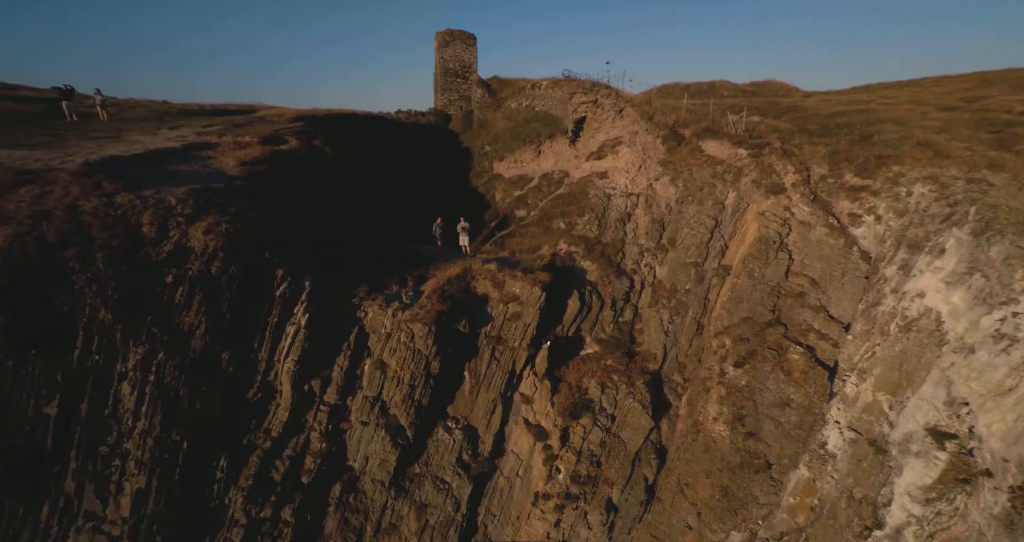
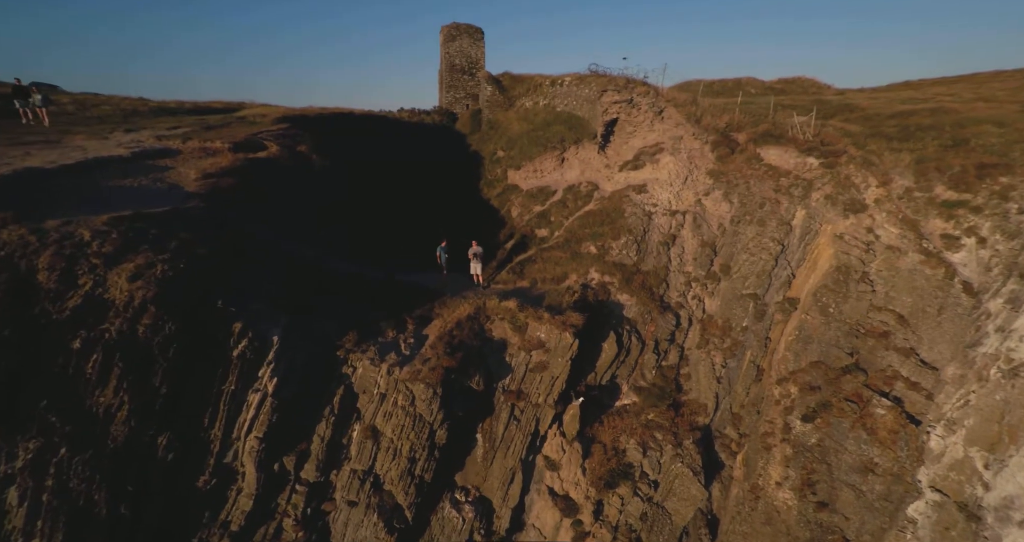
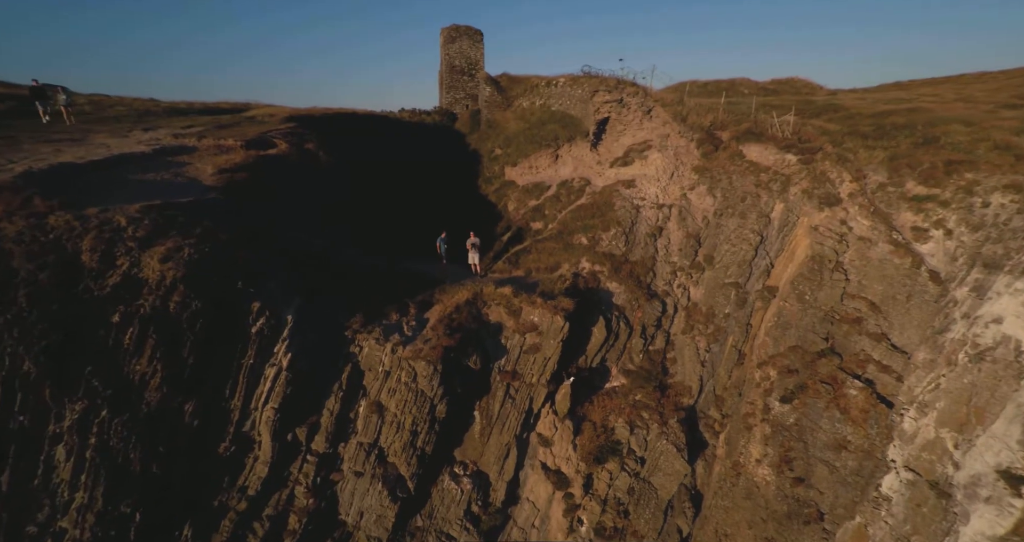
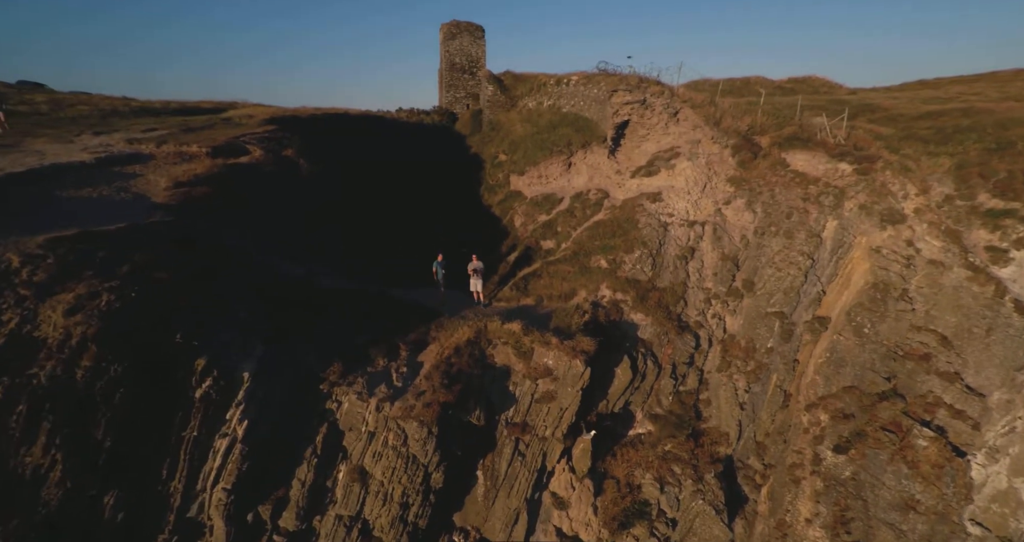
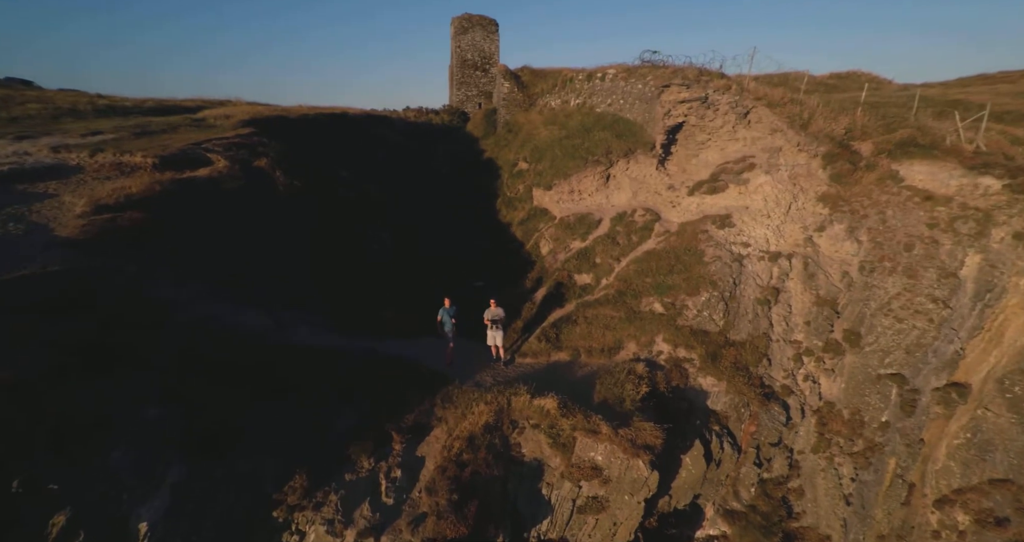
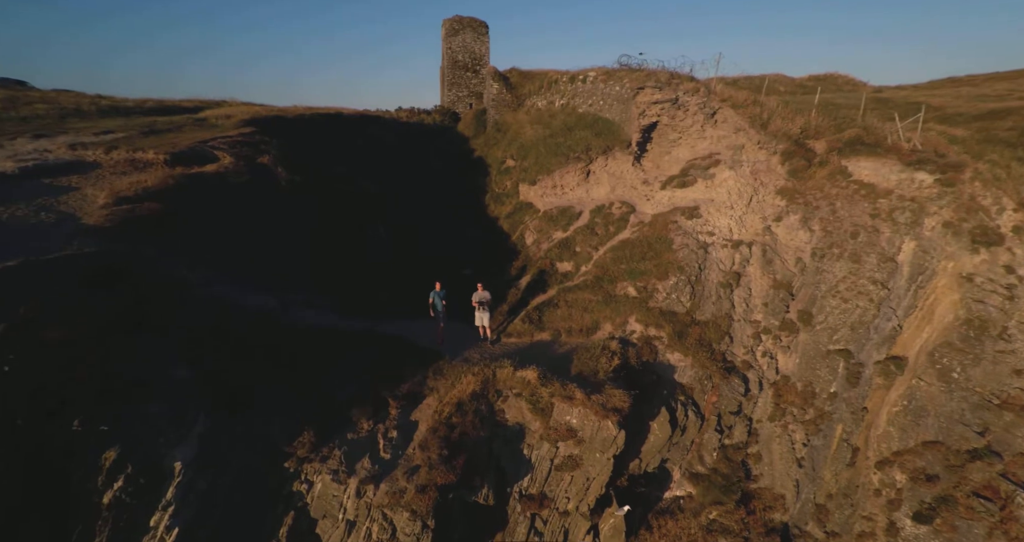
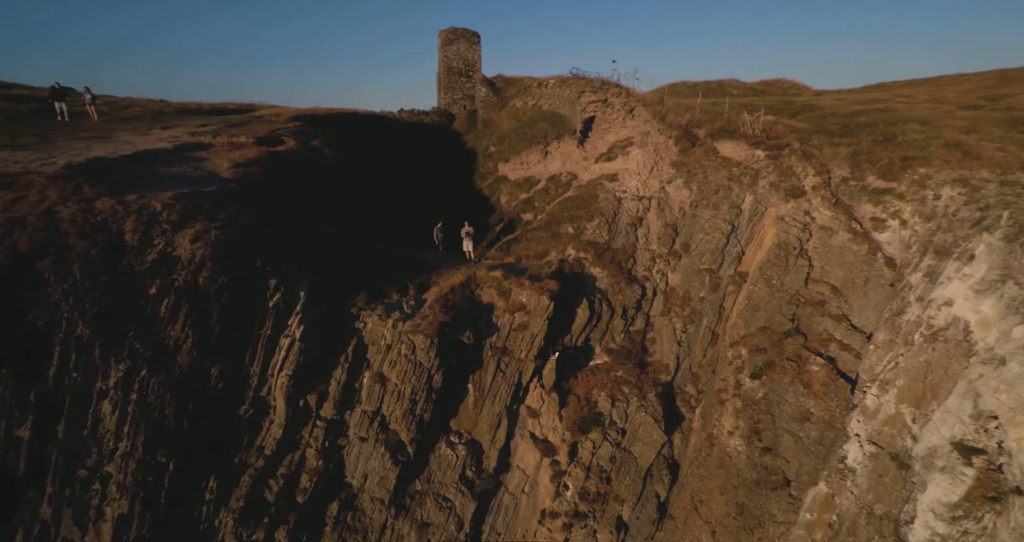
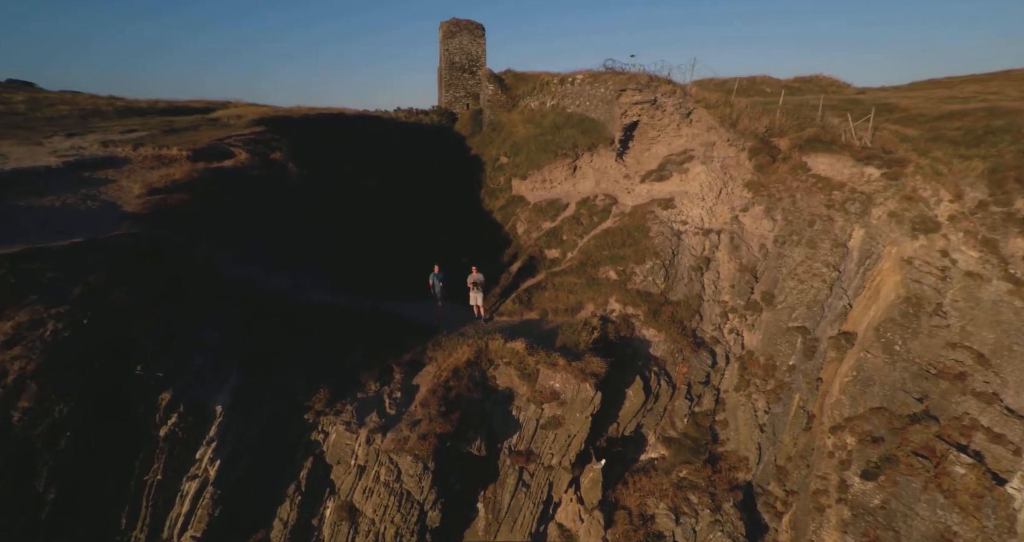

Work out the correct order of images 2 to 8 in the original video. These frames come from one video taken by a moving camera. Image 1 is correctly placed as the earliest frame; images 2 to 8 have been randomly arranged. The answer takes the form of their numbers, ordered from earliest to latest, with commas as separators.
7, 3, 2, 4, 8, 6, 5
